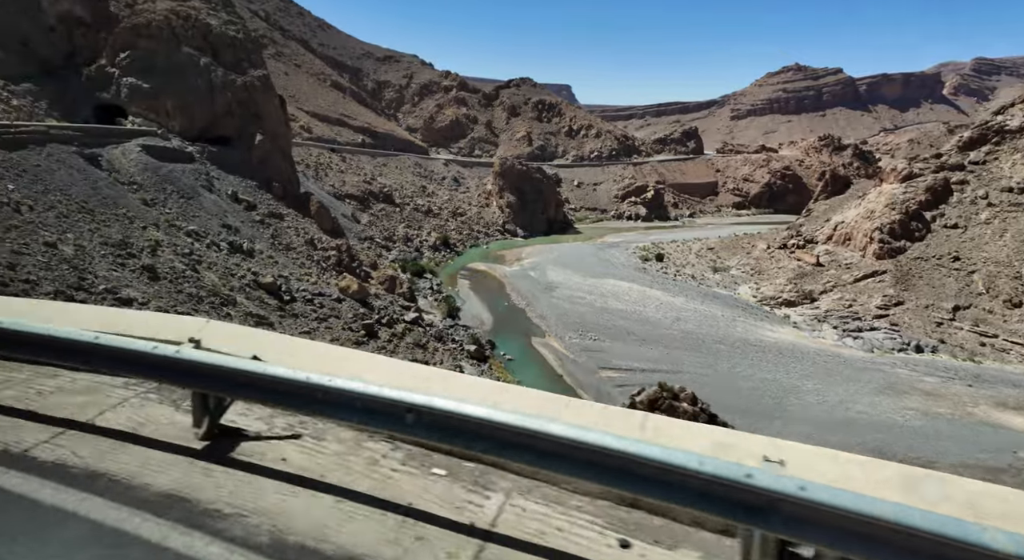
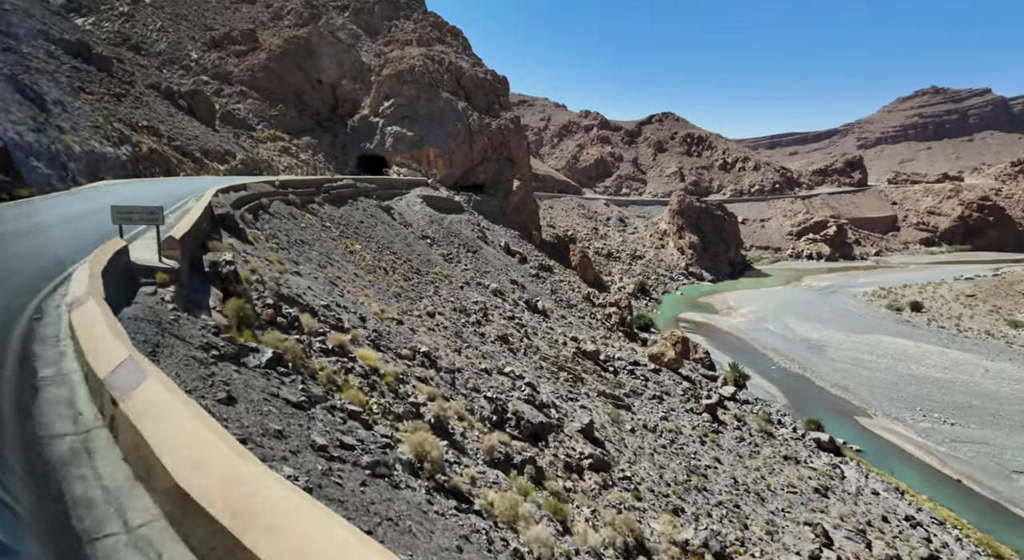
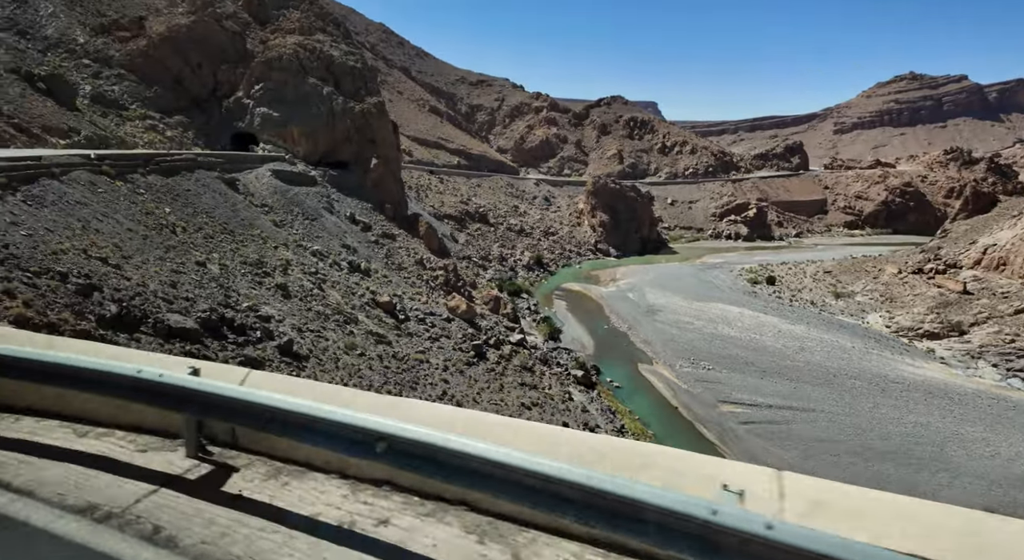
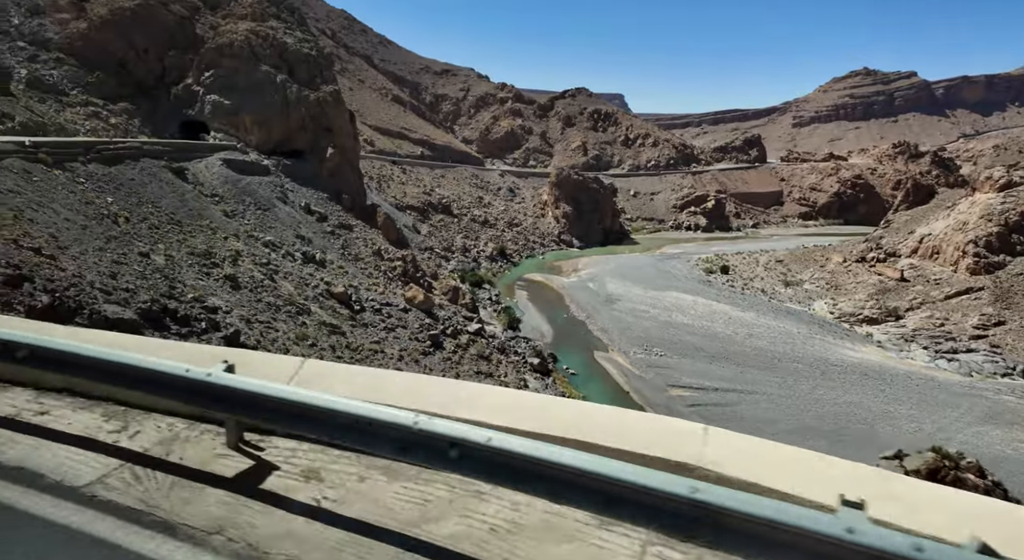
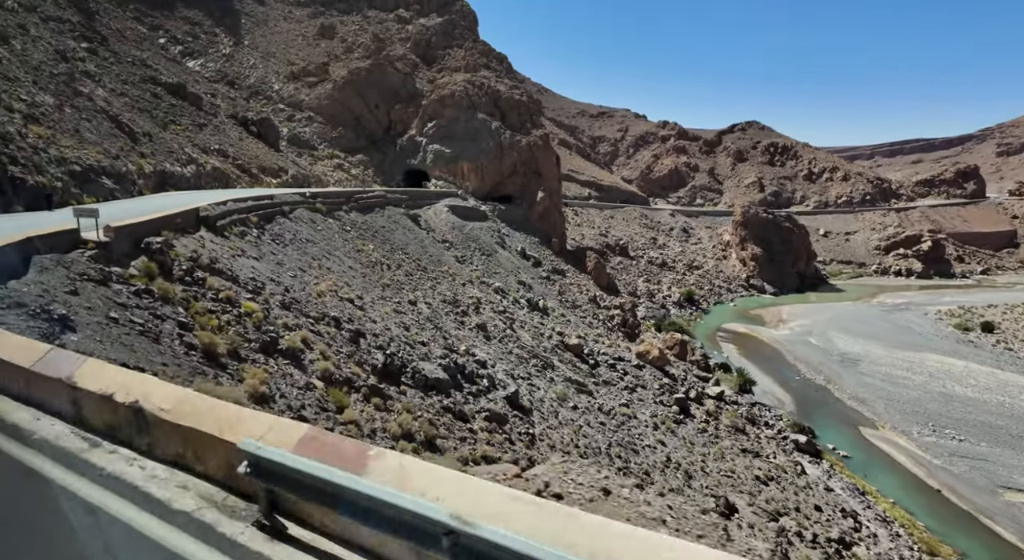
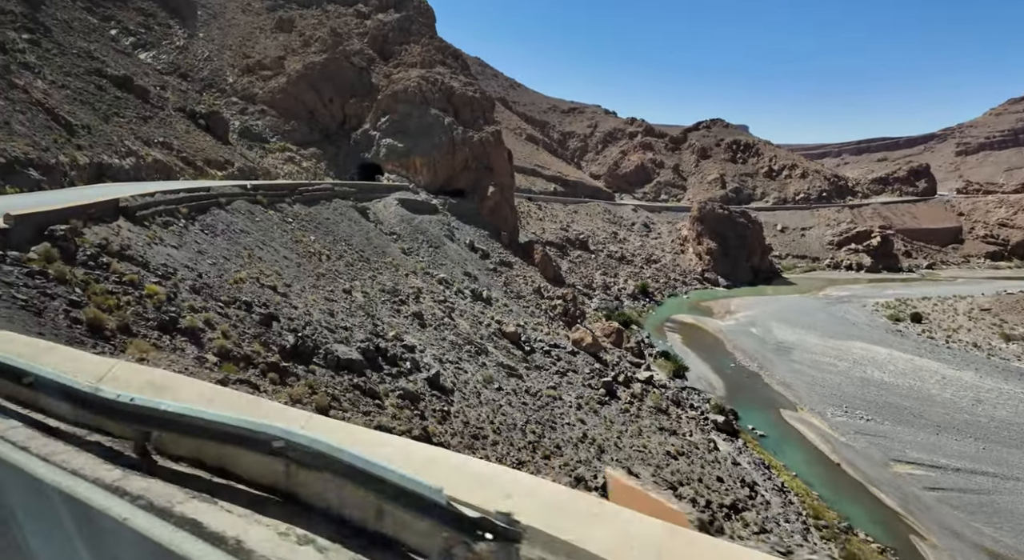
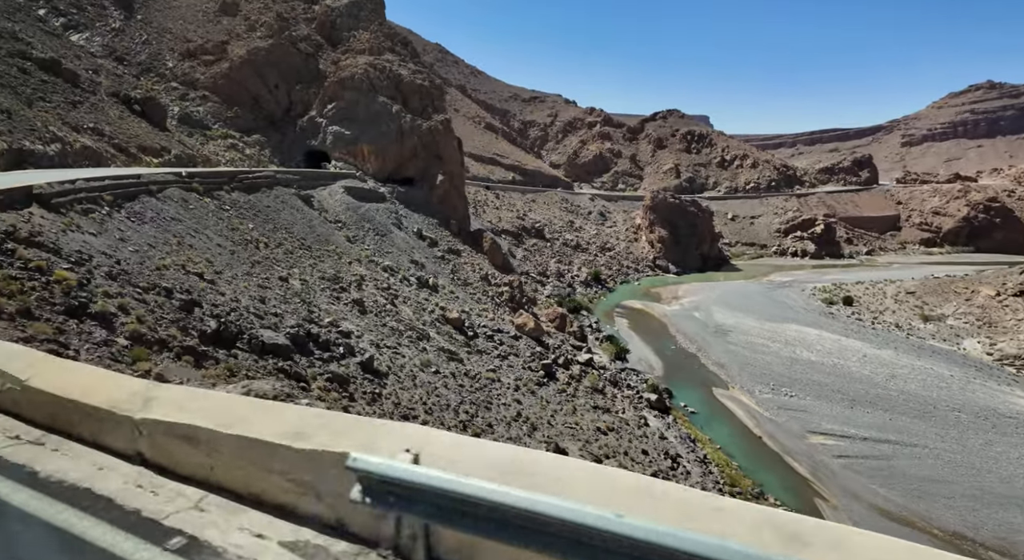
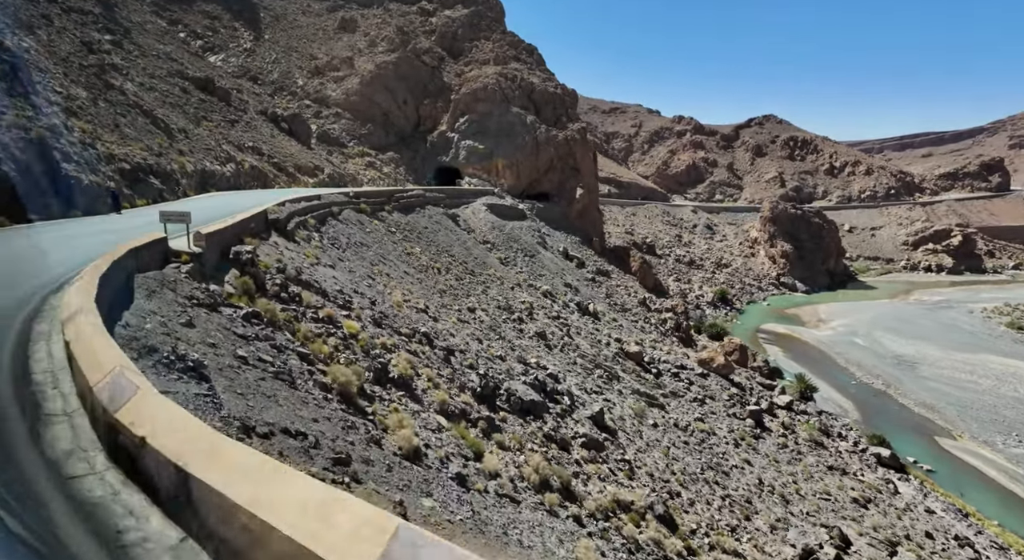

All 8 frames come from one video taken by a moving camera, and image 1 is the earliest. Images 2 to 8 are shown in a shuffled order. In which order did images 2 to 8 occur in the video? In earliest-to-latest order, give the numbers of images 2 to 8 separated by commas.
4, 3, 7, 6, 5, 8, 2
